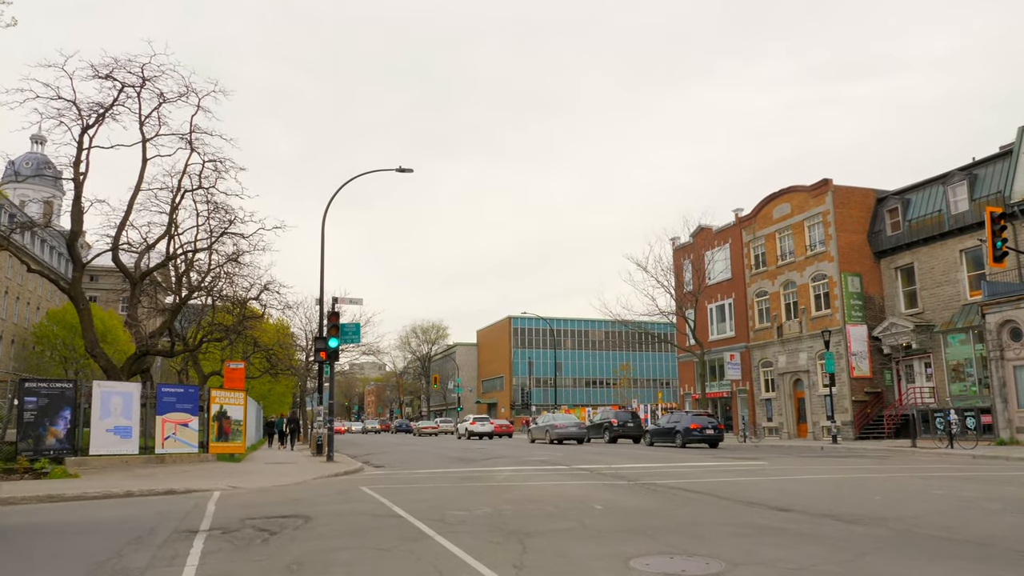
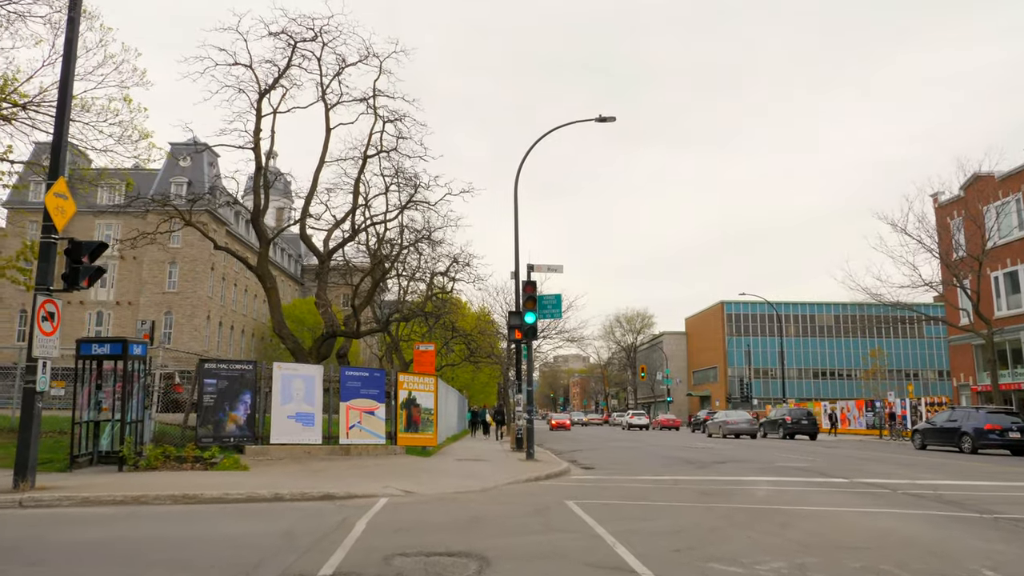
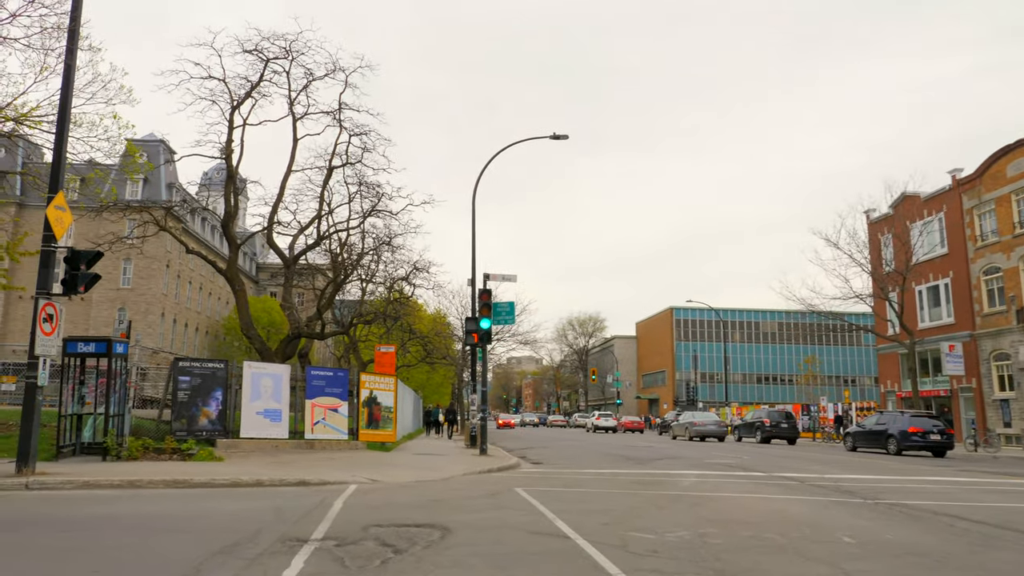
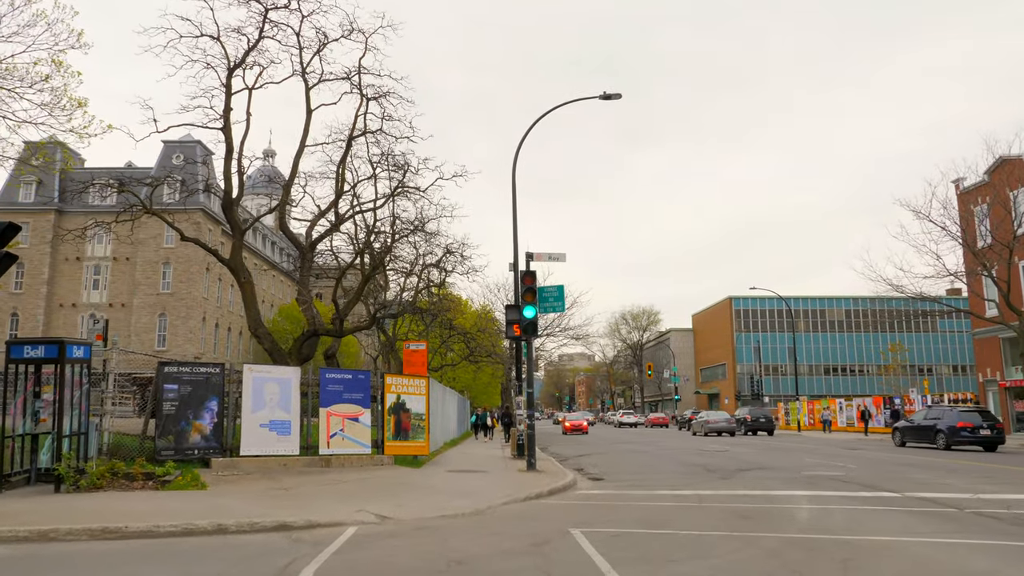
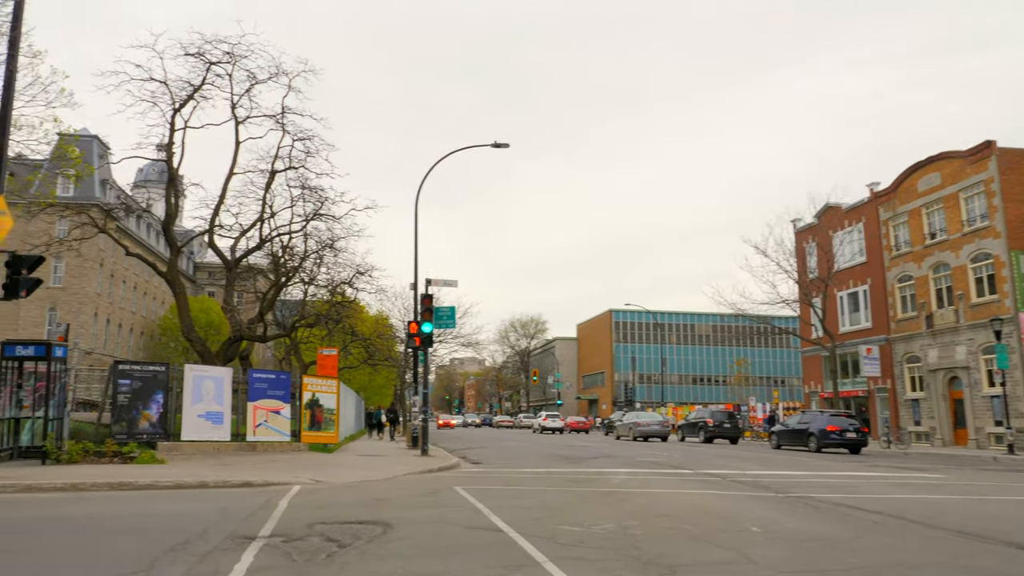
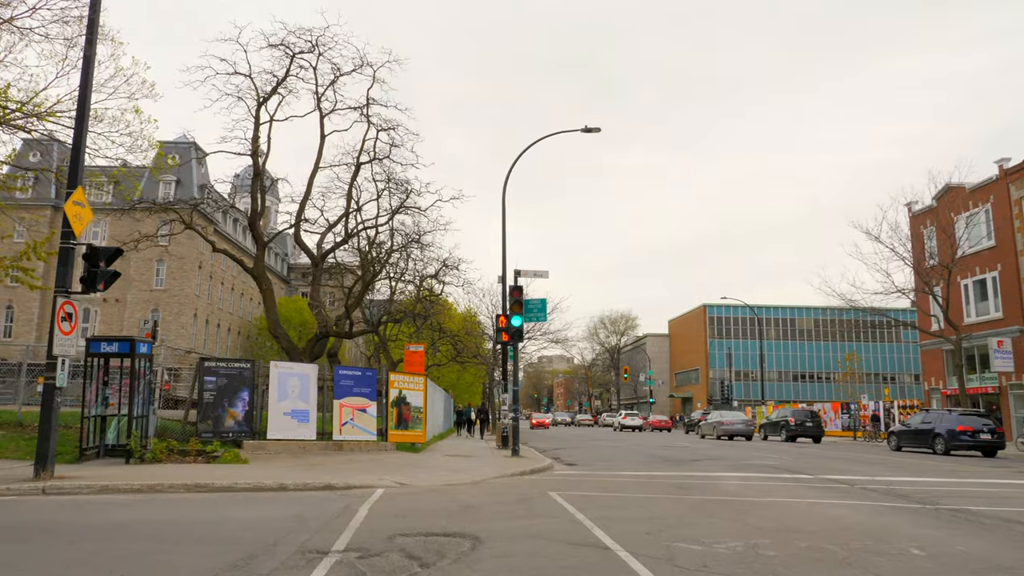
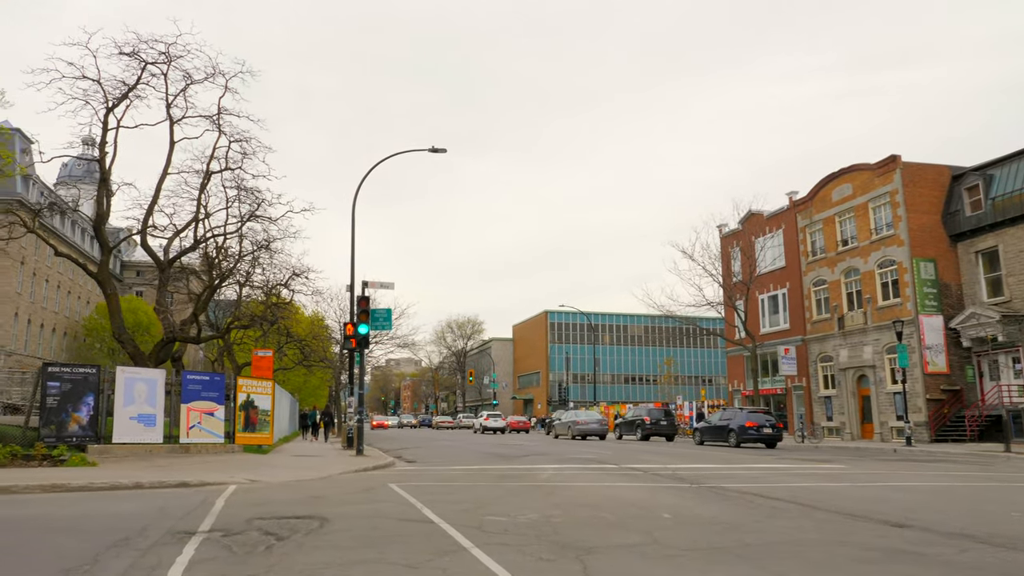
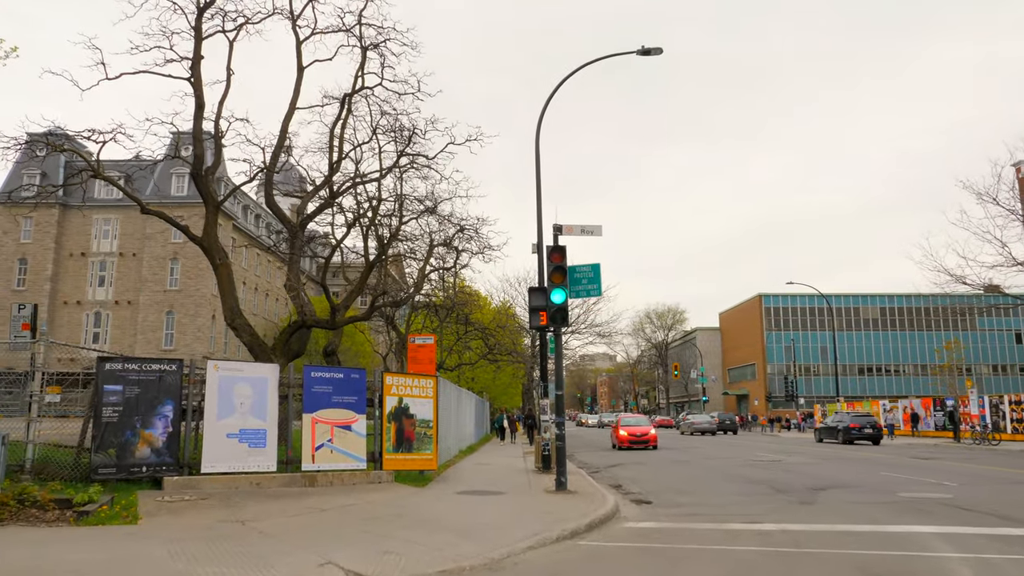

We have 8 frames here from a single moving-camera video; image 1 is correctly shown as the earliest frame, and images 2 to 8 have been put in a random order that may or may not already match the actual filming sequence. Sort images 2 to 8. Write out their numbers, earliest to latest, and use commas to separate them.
7, 5, 3, 6, 2, 4, 8
